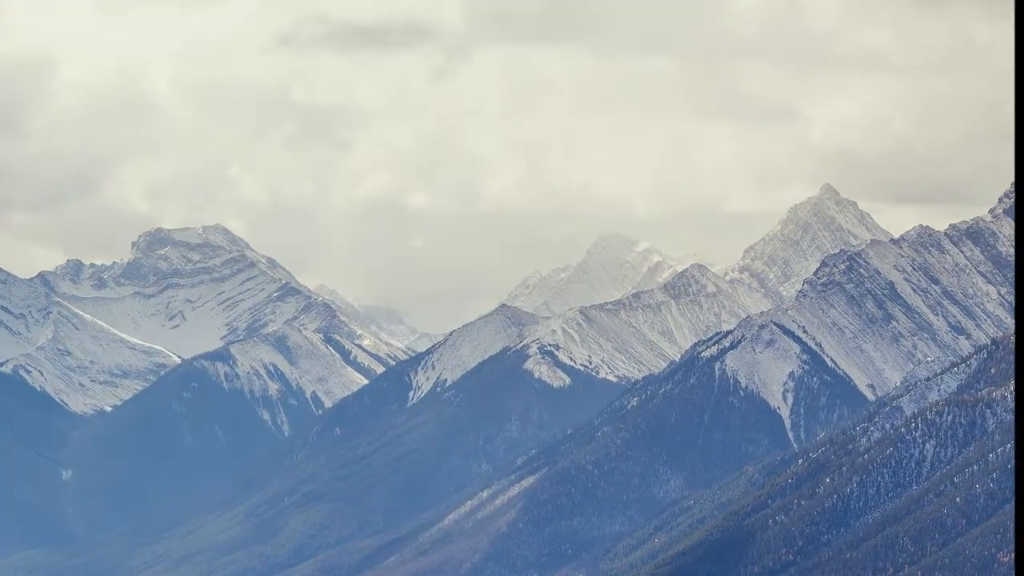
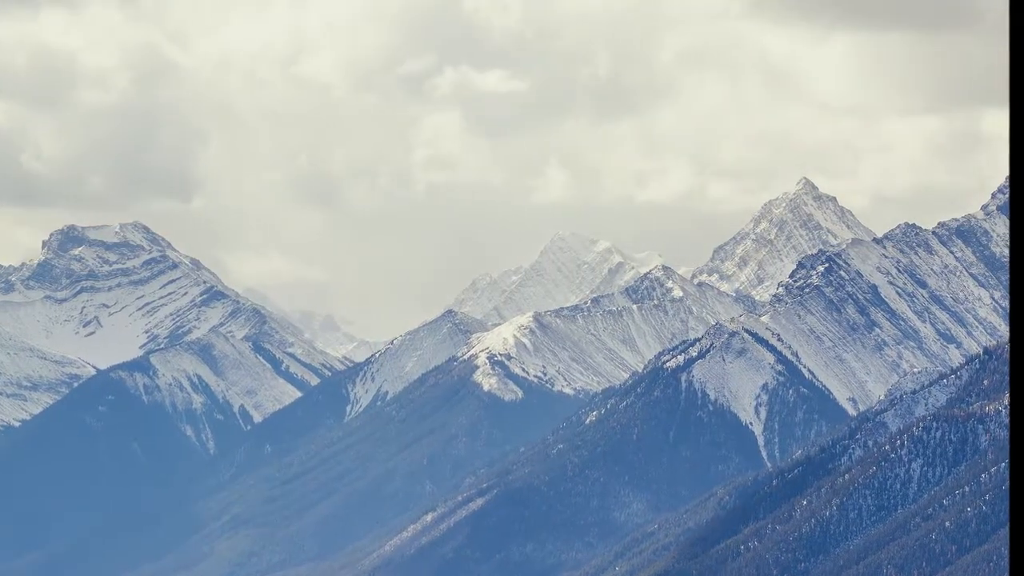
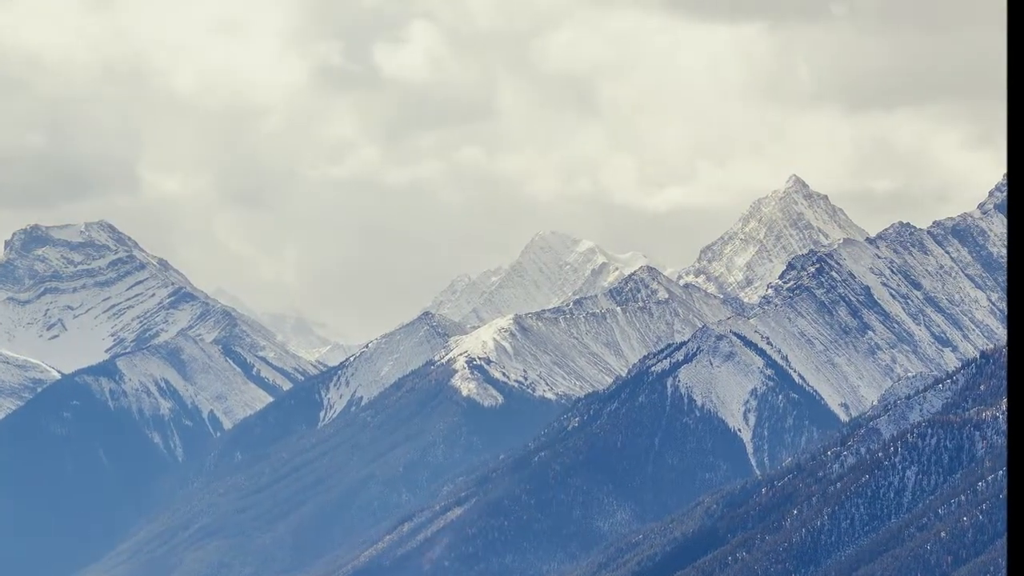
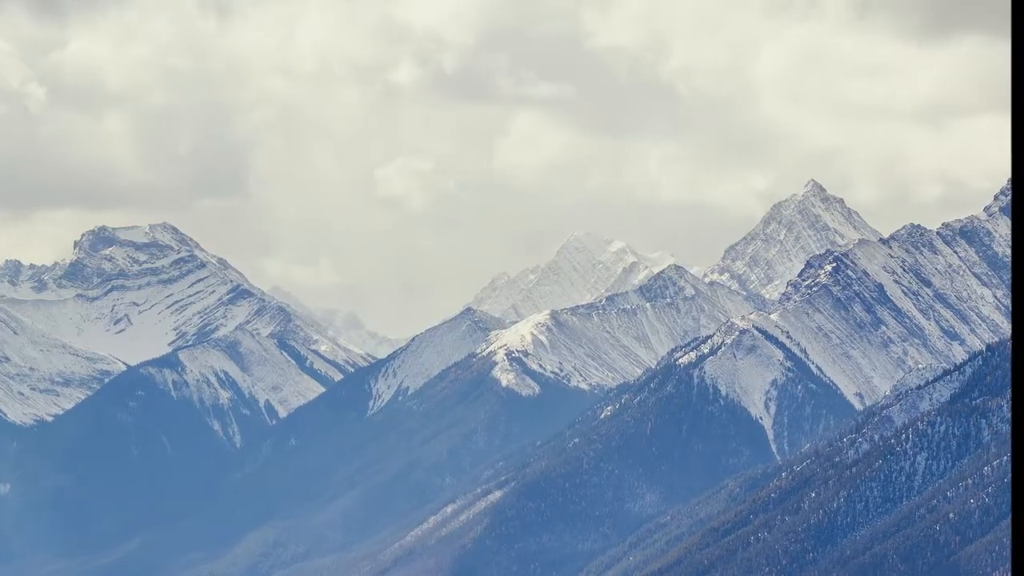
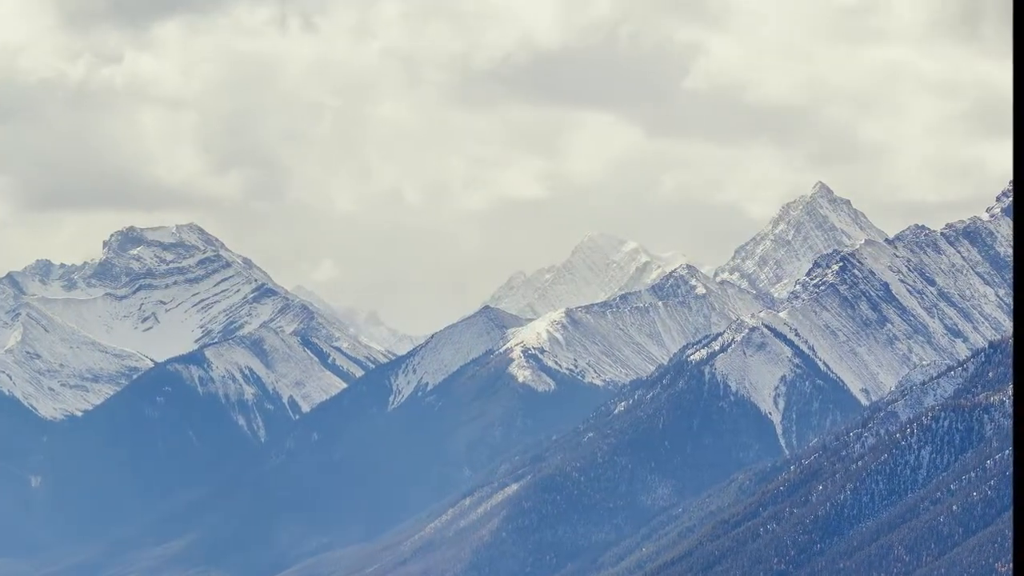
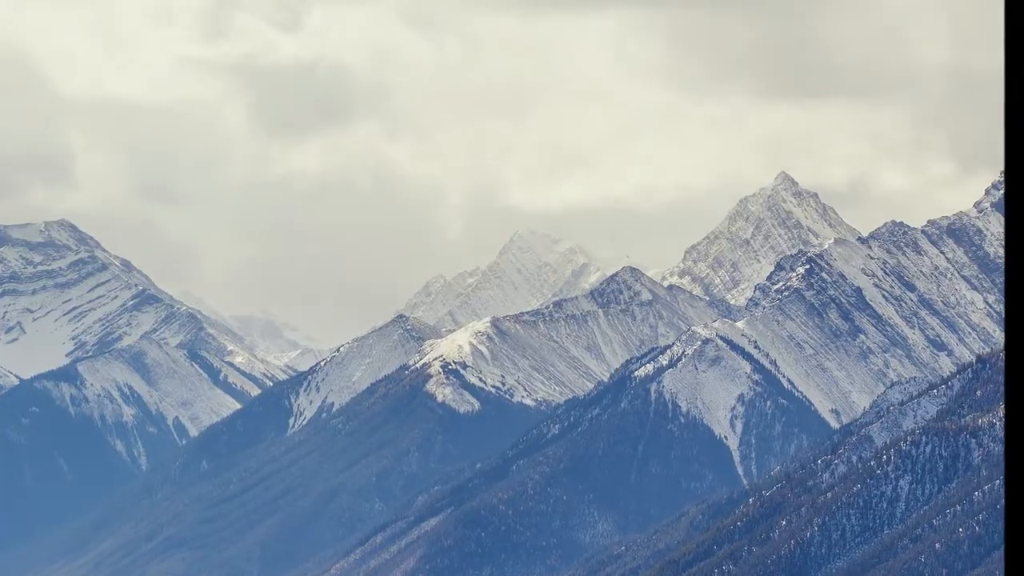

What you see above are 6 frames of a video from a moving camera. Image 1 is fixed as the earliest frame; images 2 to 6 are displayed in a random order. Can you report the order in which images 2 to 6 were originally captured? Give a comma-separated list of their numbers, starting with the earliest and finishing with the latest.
5, 4, 2, 3, 6
